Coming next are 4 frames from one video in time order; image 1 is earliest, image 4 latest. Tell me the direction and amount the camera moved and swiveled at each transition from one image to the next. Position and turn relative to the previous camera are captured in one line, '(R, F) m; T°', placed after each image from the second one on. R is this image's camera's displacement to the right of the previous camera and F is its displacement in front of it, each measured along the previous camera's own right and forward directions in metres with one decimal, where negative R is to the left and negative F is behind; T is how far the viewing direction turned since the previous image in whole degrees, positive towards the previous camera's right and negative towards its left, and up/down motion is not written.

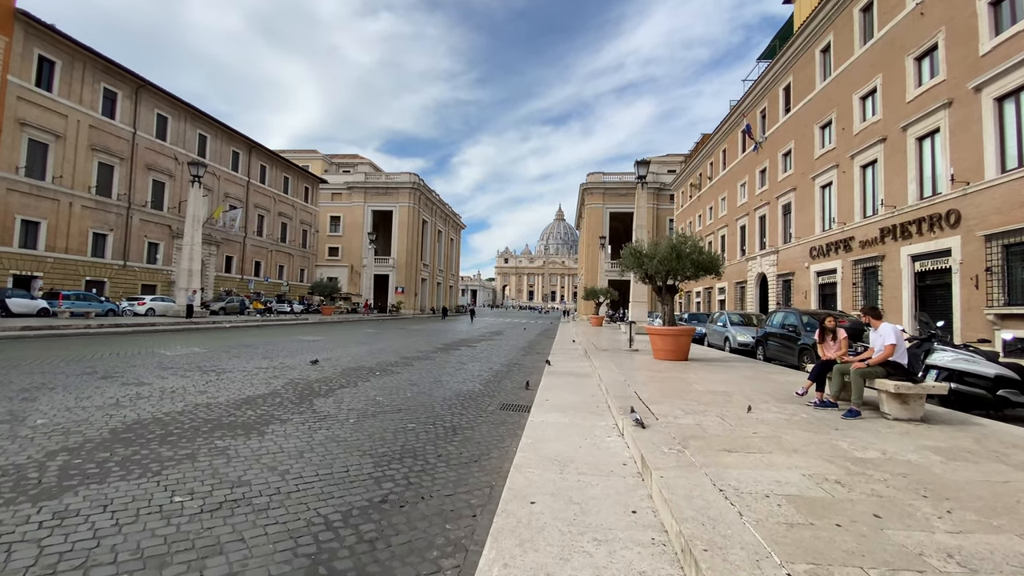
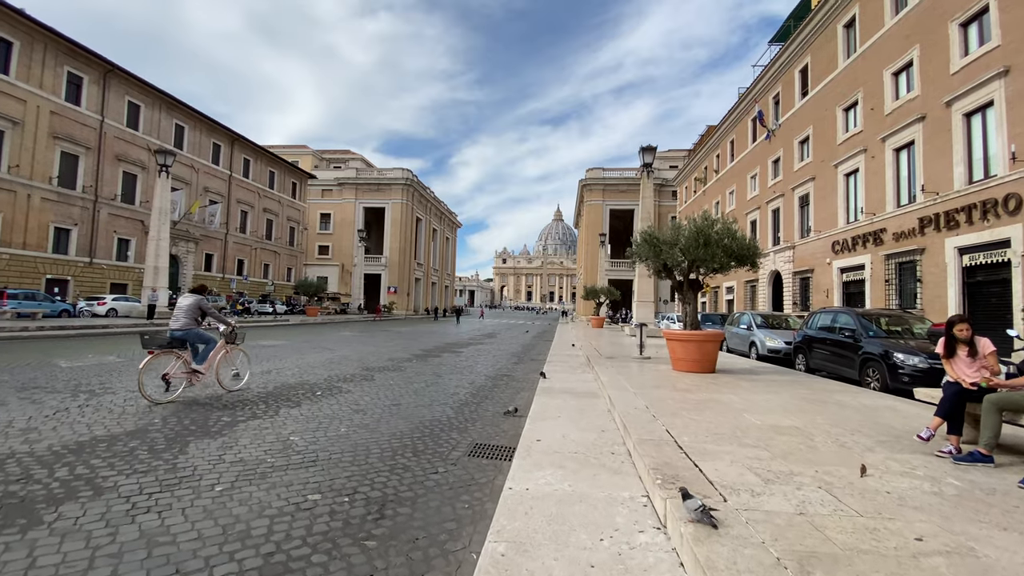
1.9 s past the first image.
(+0.3, +2.4) m; 0°
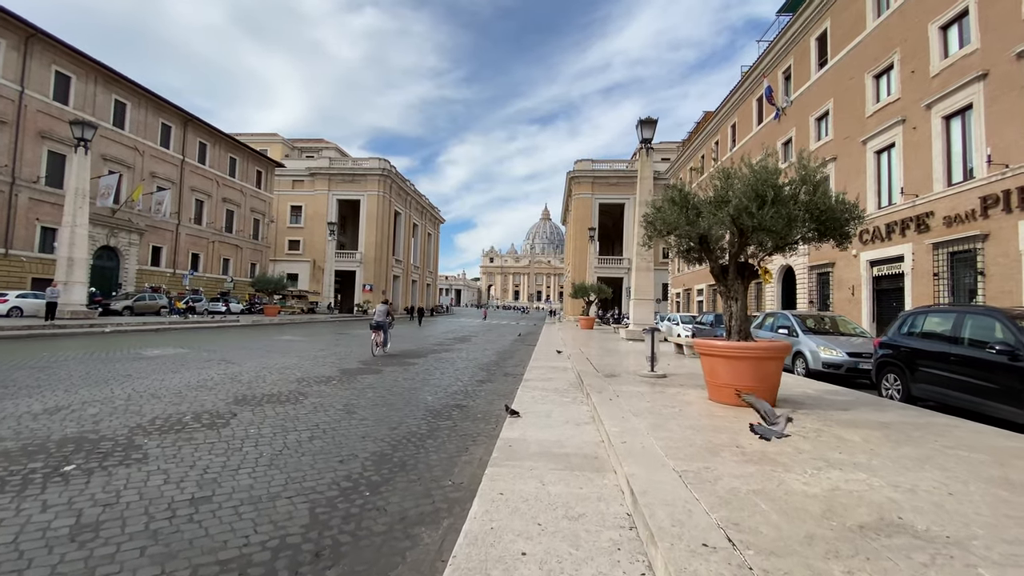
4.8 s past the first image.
(+0.5, +3.7) m; +1°
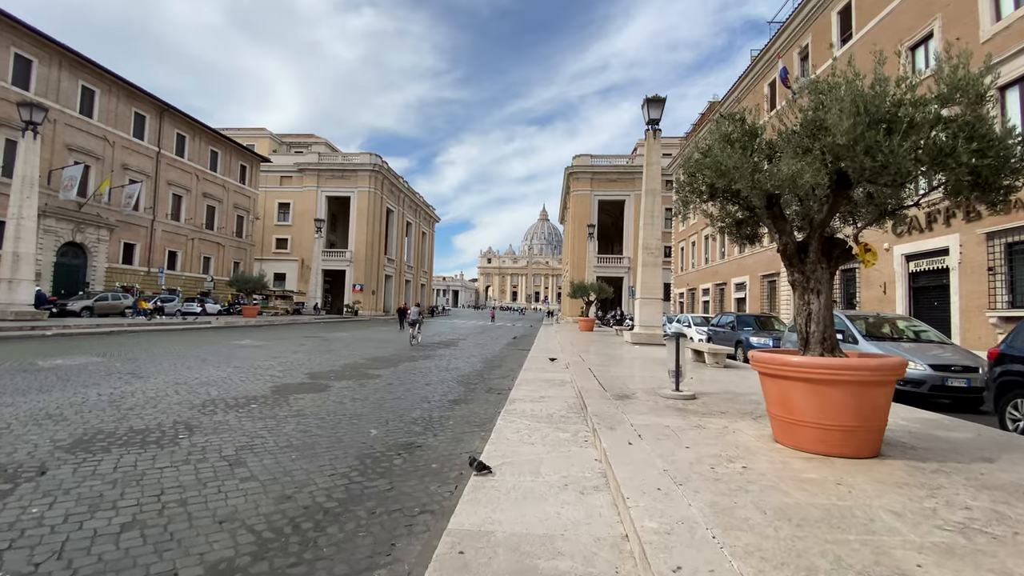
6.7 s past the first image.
(+0.3, +2.2) m; 0°
